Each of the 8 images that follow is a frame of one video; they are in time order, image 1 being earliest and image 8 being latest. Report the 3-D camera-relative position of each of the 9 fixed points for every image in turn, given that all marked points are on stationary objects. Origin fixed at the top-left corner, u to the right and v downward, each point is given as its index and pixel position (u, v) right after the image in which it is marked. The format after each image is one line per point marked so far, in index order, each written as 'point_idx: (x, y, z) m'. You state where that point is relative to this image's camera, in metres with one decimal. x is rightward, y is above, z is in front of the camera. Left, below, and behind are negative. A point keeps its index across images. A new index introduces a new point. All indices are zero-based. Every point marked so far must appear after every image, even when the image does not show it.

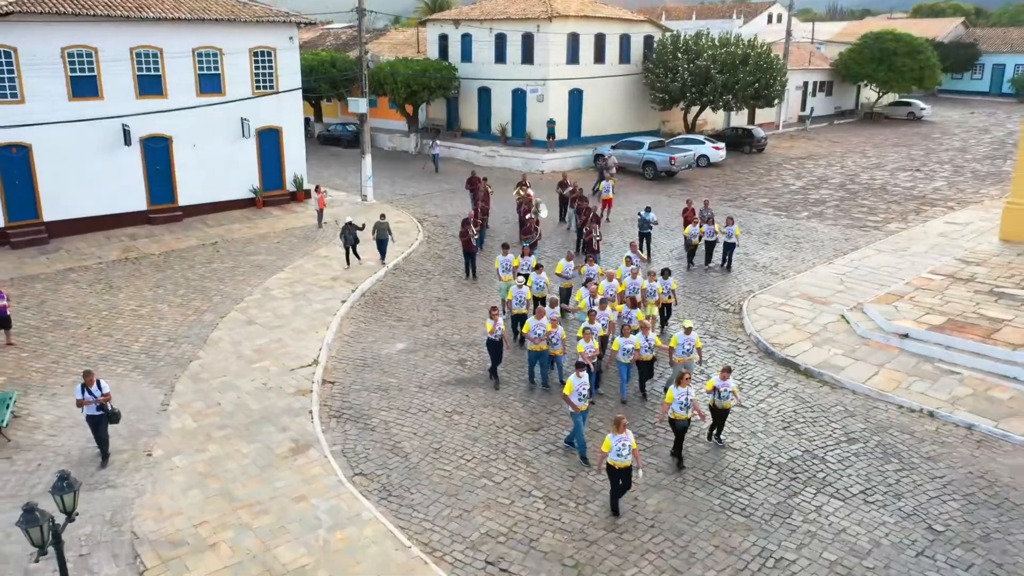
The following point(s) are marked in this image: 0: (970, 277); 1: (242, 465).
0: (+7.3, +0.2, +13.3) m
1: (-2.7, -1.7, +8.3) m
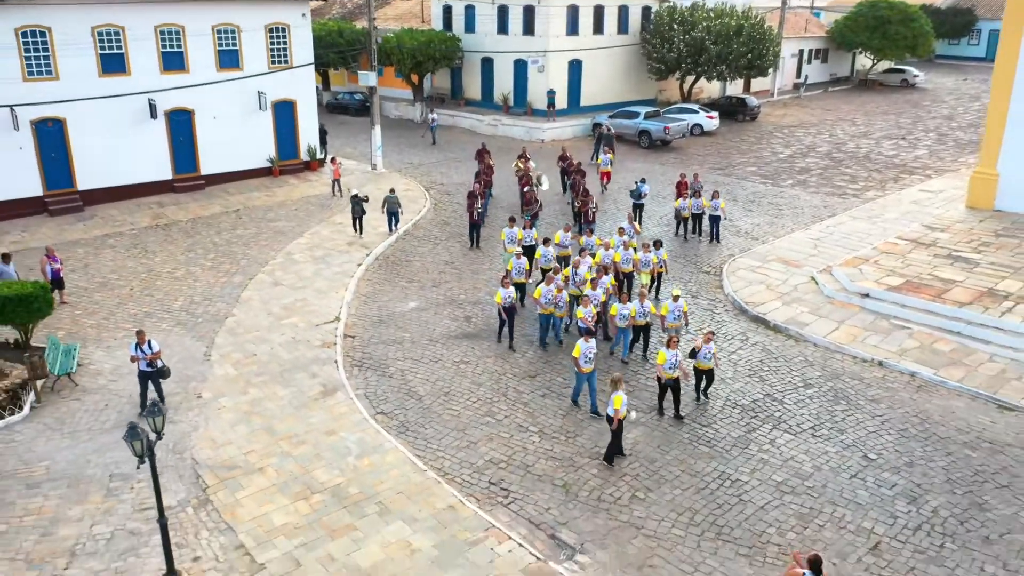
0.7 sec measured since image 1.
0: (+7.3, +0.8, +14.5) m
1: (-2.7, -1.3, +9.6) m
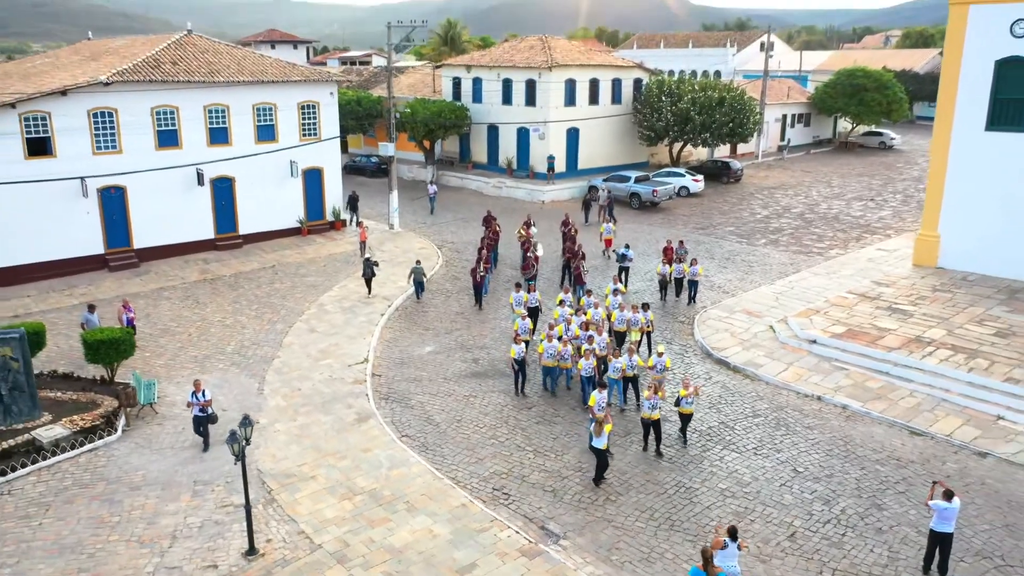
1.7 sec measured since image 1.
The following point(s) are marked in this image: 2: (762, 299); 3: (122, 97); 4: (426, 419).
0: (+7.3, -0.2, +16.7) m
1: (-2.7, -2.0, +11.8) m
2: (+5.2, -0.2, +17.2) m
3: (-8.8, +4.3, +18.8) m
4: (-1.3, -1.9, +12.3) m
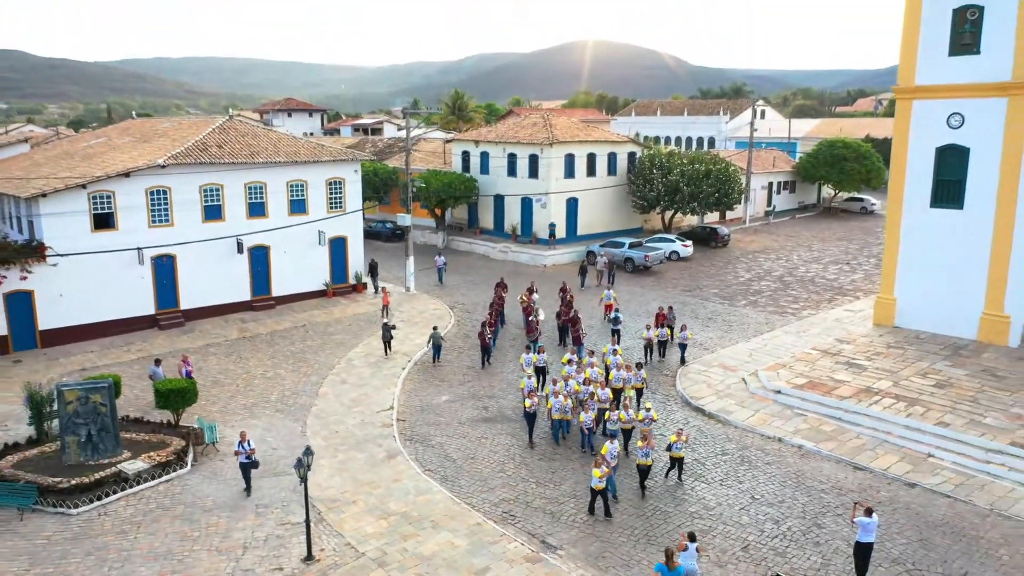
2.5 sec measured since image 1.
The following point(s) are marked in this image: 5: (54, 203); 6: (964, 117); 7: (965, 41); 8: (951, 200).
0: (+7.4, -1.5, +19.0) m
1: (-2.6, -3.0, +14.1) m
2: (+5.3, -1.6, +19.5) m
3: (-8.7, +2.8, +21.4) m
4: (-1.2, -2.9, +14.5) m
5: (-10.8, +2.0, +19.6) m
6: (+10.4, +3.9, +19.1) m
7: (+10.4, +5.7, +19.0) m
8: (+10.3, +2.1, +19.6) m
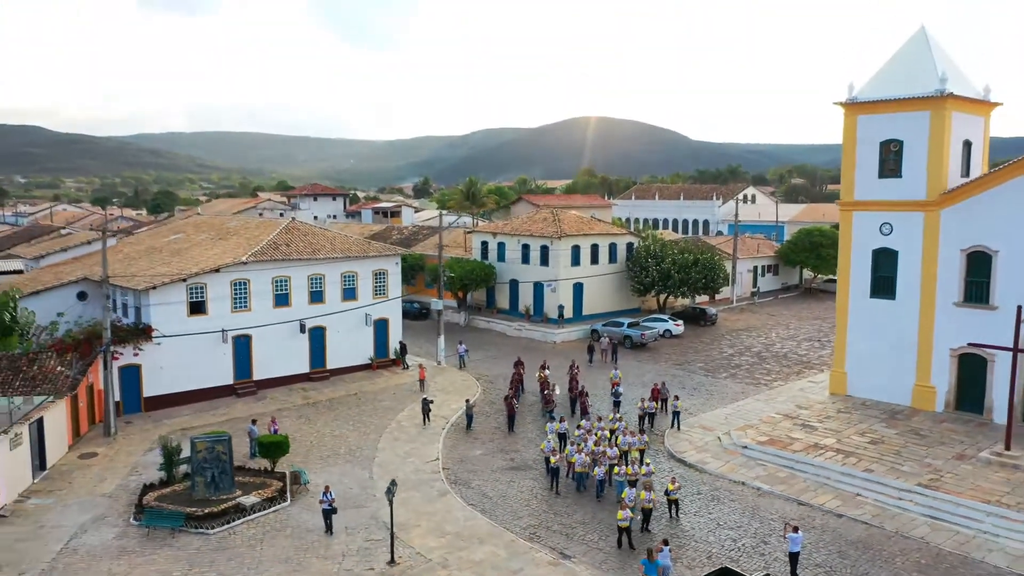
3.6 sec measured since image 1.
0: (+8.0, -3.6, +23.4) m
1: (-2.1, -4.7, +18.3) m
2: (+5.8, -3.7, +23.9) m
3: (-8.1, +0.5, +26.2) m
4: (-0.7, -4.7, +18.8) m
5: (-10.2, -0.2, +24.3) m
6: (+10.9, +1.7, +23.9) m
7: (+10.9, +3.5, +23.9) m
8: (+10.9, -0.1, +24.2) m
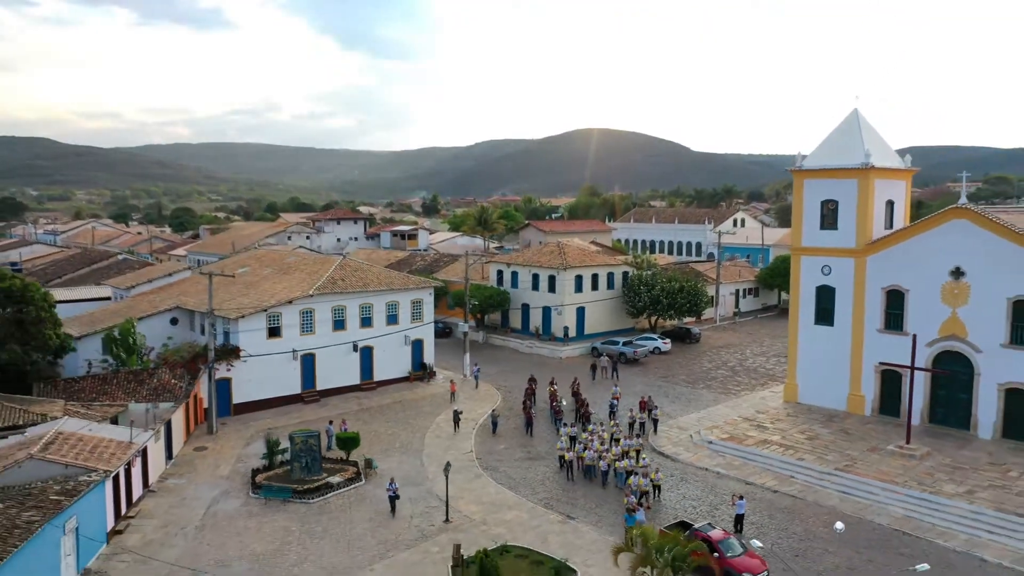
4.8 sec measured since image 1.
0: (+8.5, -4.6, +29.4) m
1: (-1.5, -5.6, +24.4) m
2: (+6.4, -4.8, +29.9) m
3: (-7.5, -0.6, +32.3) m
4: (-0.1, -5.6, +24.8) m
5: (-9.7, -1.2, +30.4) m
6: (+11.5, +0.7, +30.0) m
7: (+11.5, +2.5, +30.0) m
8: (+11.5, -1.2, +30.3) m
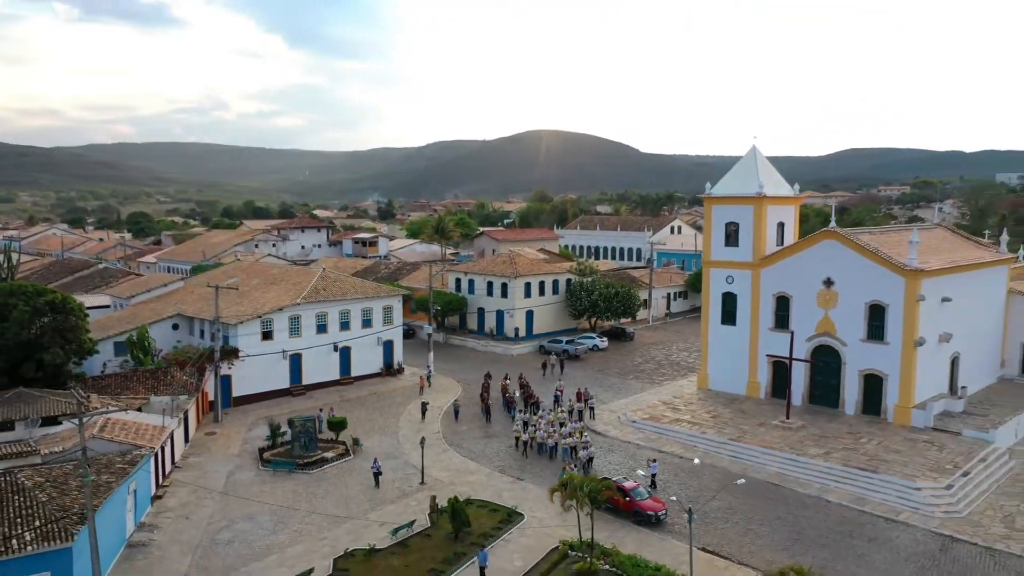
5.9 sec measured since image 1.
0: (+6.8, -4.9, +35.7) m
1: (-2.9, -6.0, +30.1) m
2: (+4.6, -5.1, +36.1) m
3: (-9.4, -1.0, +37.7) m
4: (-1.5, -6.0, +30.6) m
5: (-11.4, -1.6, +35.6) m
6: (+9.7, +0.4, +36.4) m
7: (+9.7, +2.2, +36.5) m
8: (+9.7, -1.5, +36.7) m
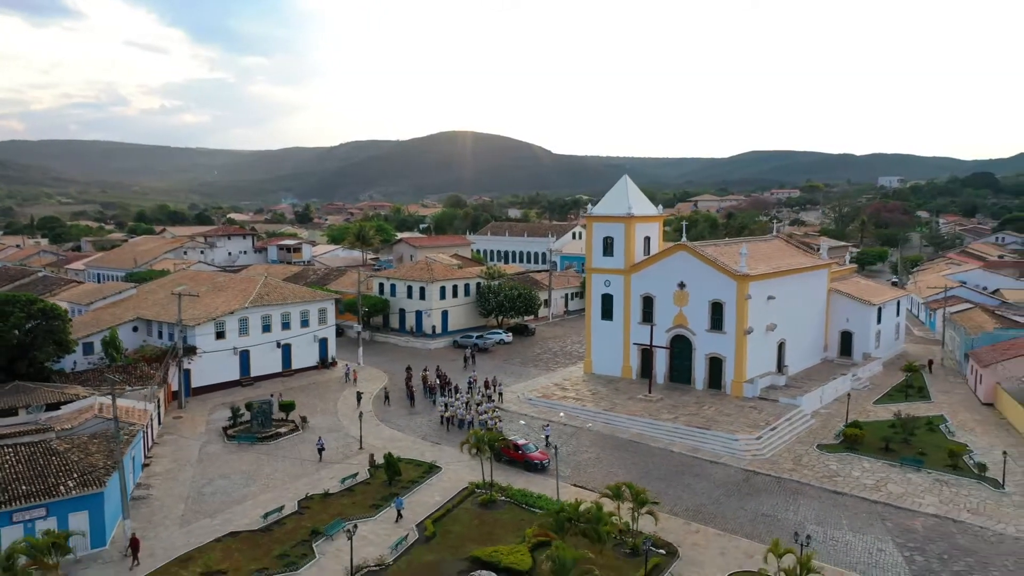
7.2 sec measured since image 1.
0: (+2.6, -5.1, +43.8) m
1: (-6.5, -6.2, +37.3) m
2: (+0.4, -5.2, +43.9) m
3: (-13.8, -1.3, +44.1) m
4: (-5.2, -6.2, +37.9) m
5: (-15.6, -2.0, +41.9) m
6: (+5.3, +0.3, +44.8) m
7: (+5.3, +2.1, +44.9) m
8: (+5.3, -1.6, +45.1) m
